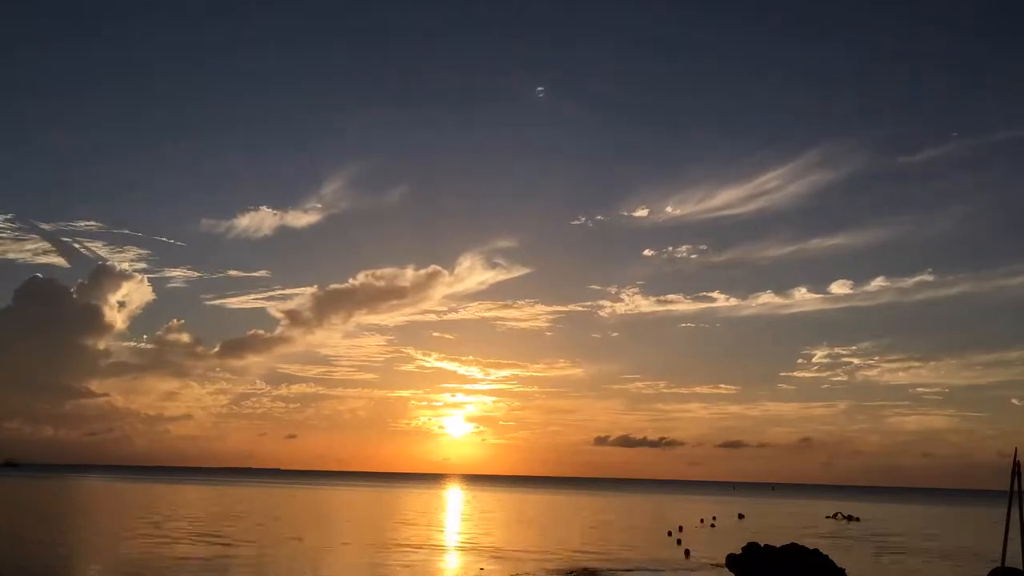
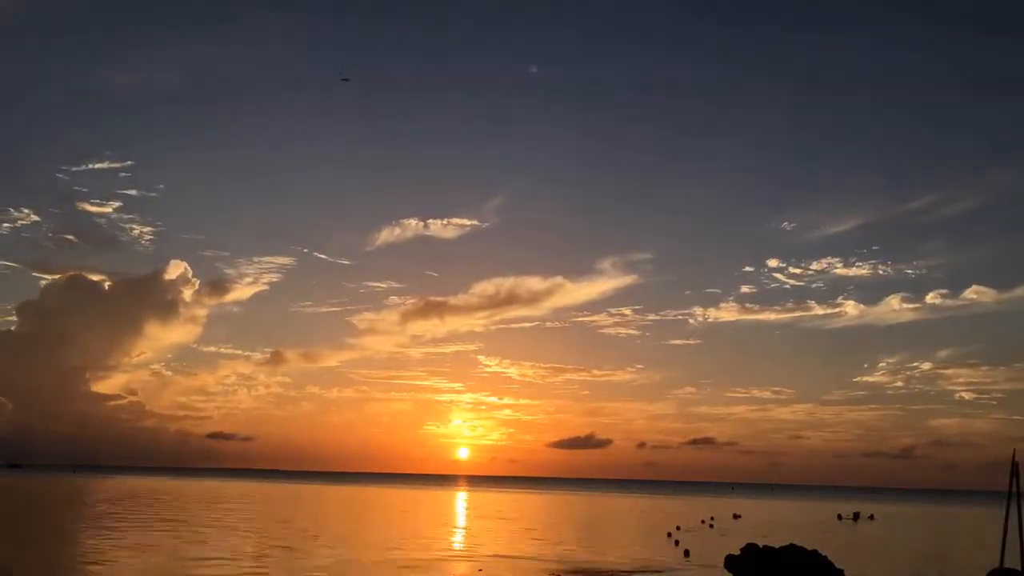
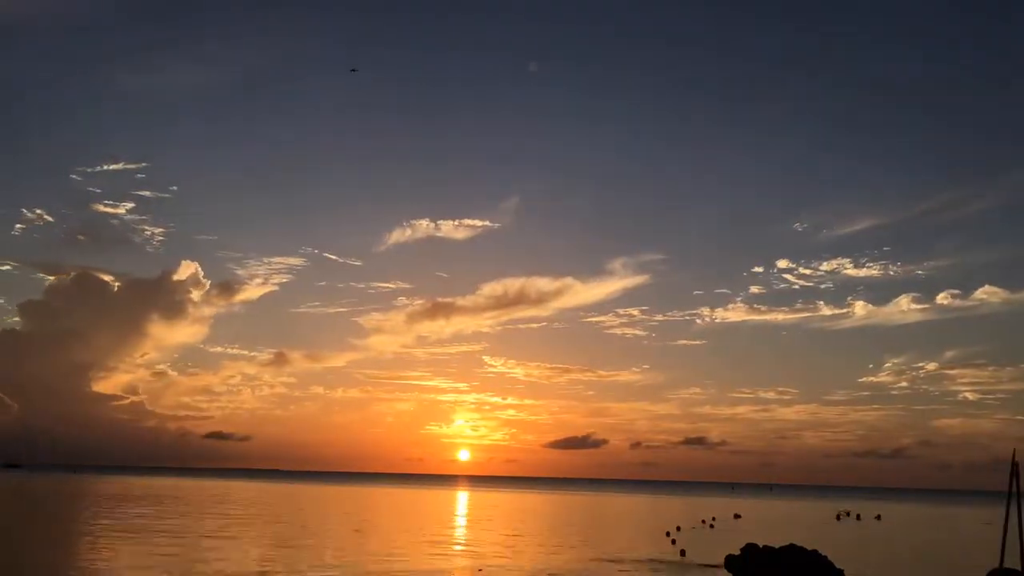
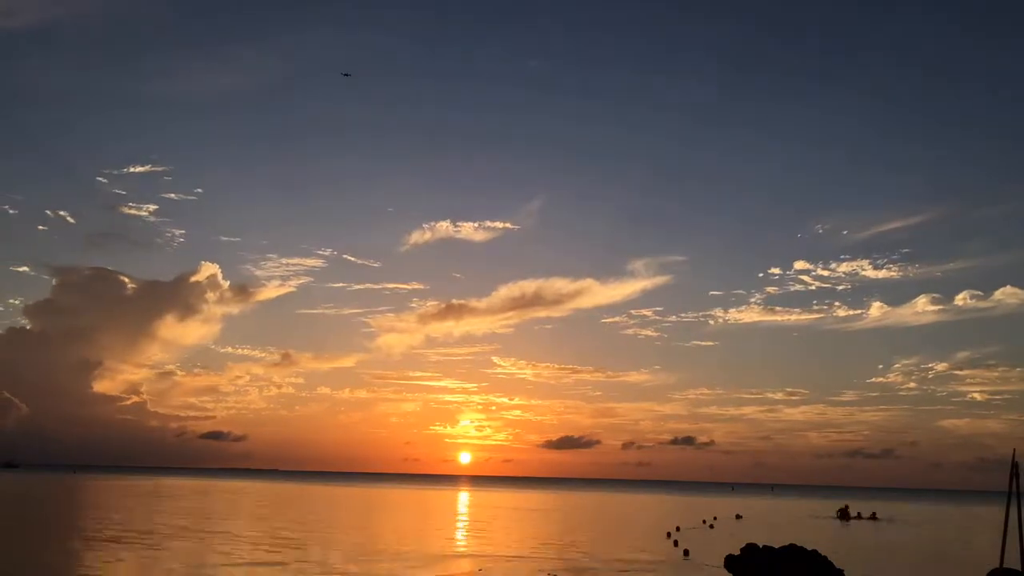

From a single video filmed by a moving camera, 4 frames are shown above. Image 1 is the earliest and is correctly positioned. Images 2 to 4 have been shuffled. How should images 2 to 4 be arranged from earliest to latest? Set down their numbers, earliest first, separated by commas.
2, 3, 4
